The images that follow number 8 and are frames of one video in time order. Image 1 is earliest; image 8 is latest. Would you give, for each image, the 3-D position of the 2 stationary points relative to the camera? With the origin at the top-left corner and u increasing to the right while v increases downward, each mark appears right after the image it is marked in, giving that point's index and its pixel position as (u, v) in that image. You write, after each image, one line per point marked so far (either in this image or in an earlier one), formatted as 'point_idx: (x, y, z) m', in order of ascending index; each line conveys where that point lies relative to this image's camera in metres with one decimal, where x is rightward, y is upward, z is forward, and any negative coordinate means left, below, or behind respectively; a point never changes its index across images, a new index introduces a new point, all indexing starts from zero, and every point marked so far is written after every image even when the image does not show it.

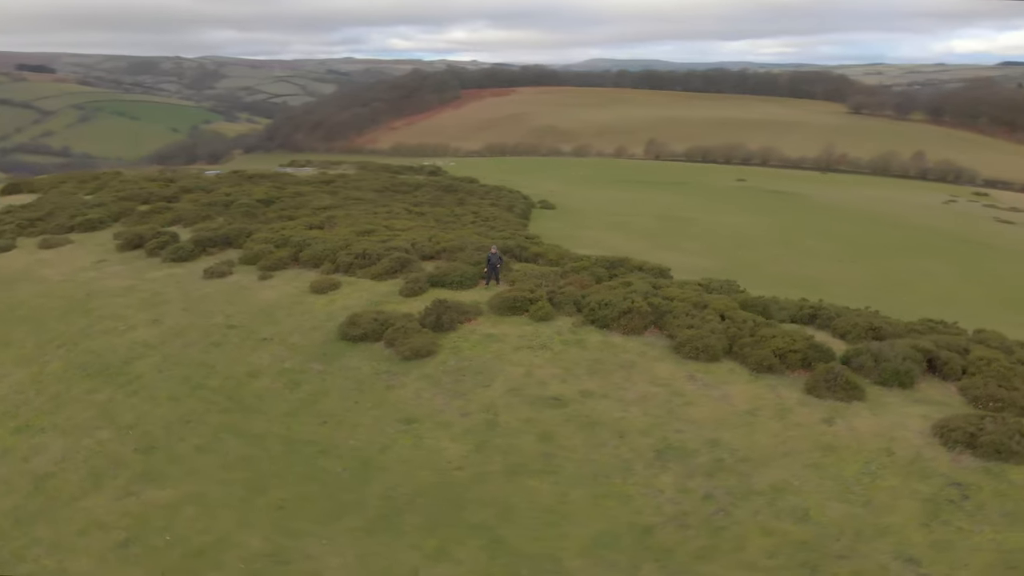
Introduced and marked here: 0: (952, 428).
0: (+8.9, -2.8, +16.9) m
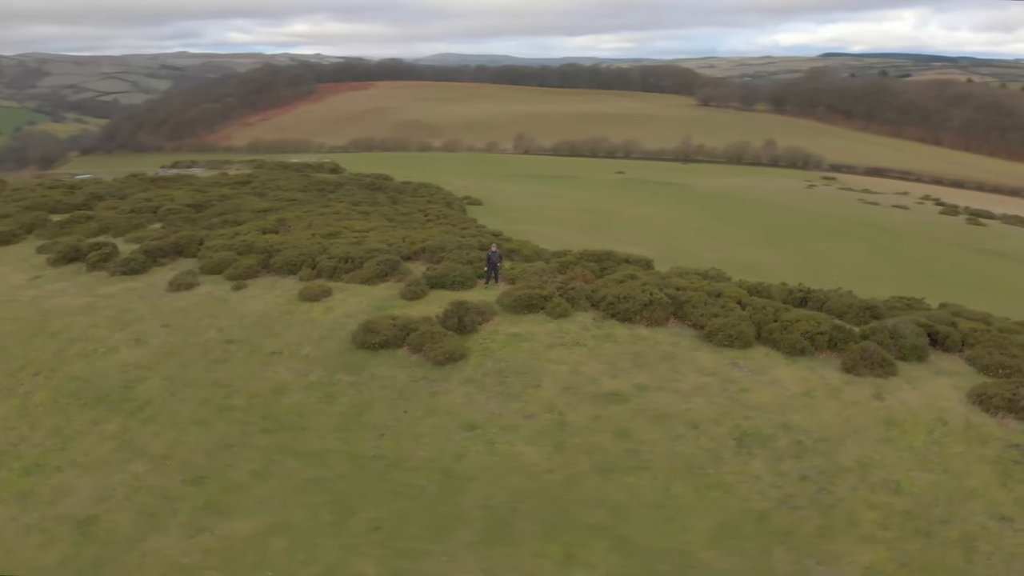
0: (+10.6, -2.3, +18.4) m
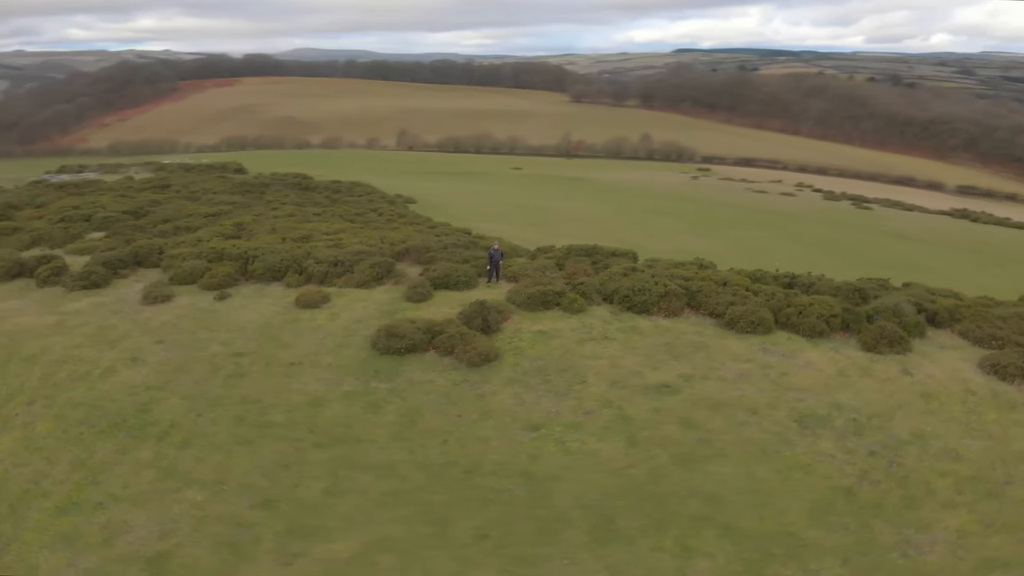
0: (+11.7, -1.8, +19.9) m
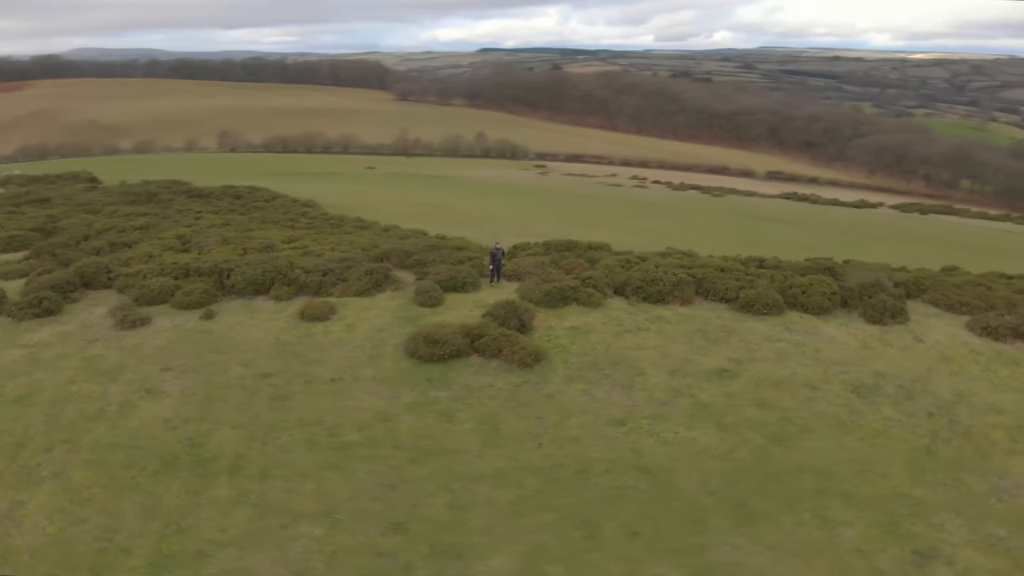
0: (+12.9, -1.0, +22.4) m
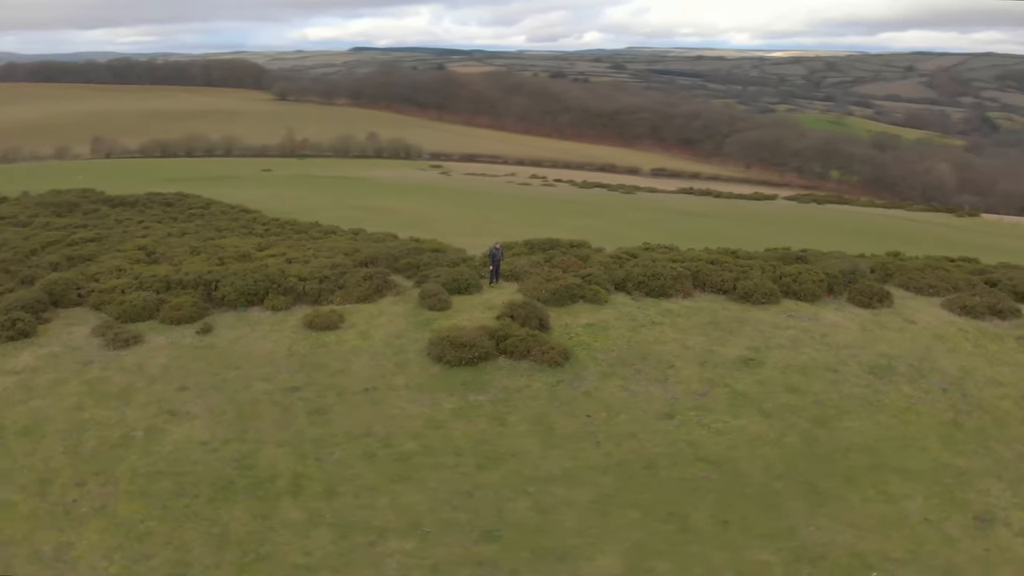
0: (+13.1, -0.5, +24.1) m
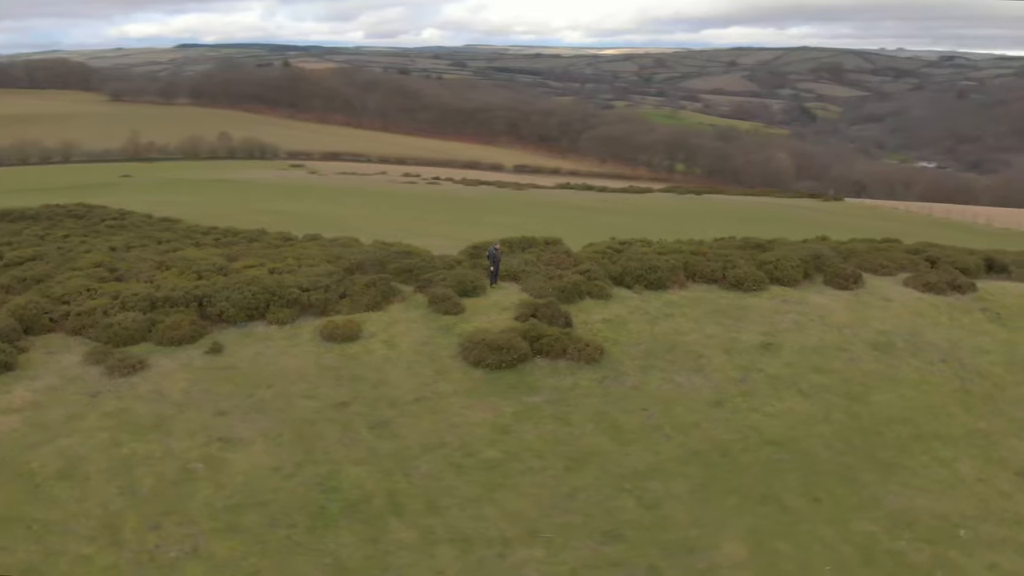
0: (+13.1, +0.2, +26.4) m
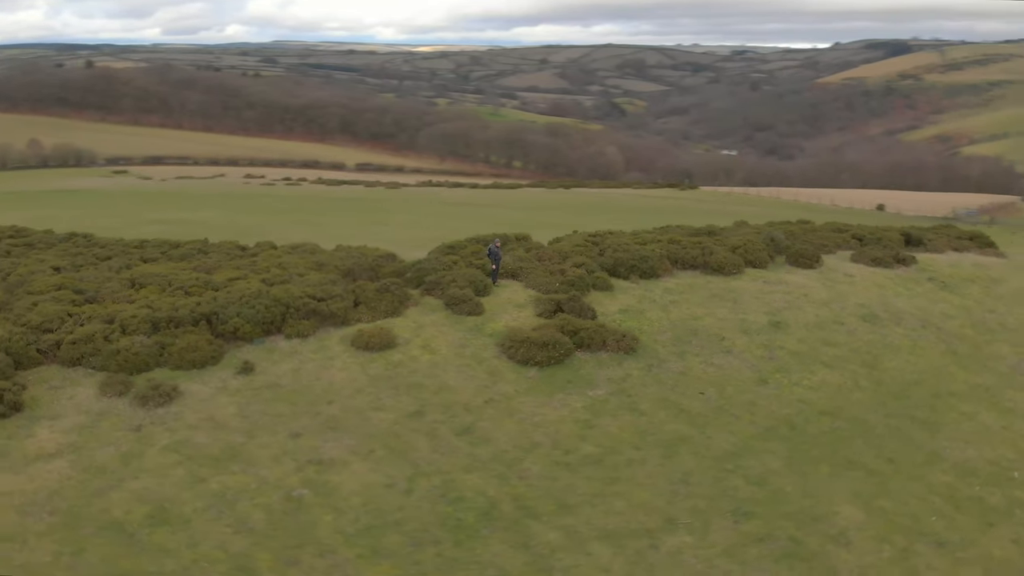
0: (+12.5, +1.1, +29.0) m
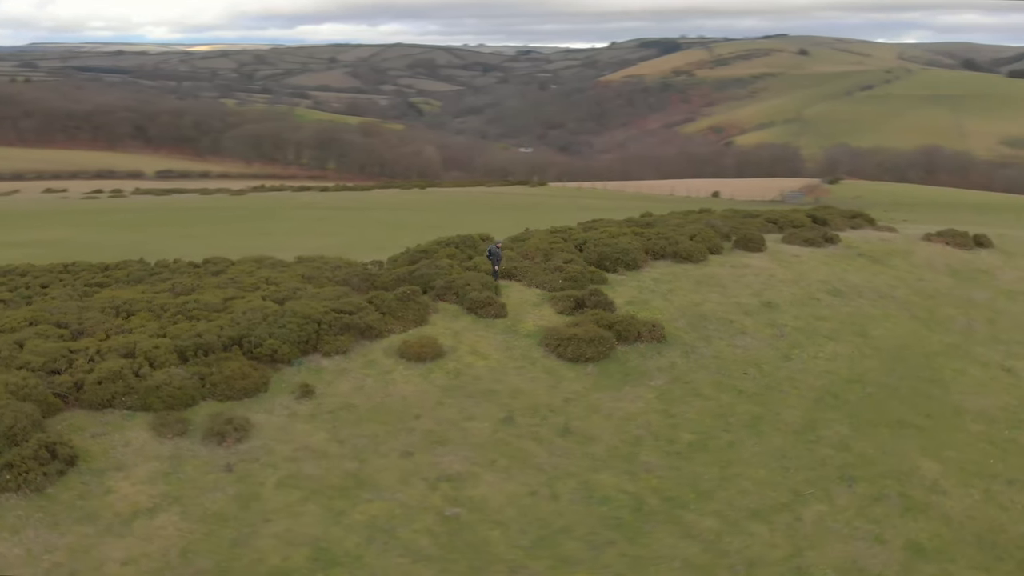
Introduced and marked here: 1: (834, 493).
0: (+11.1, +1.9, +31.7) m
1: (+6.1, -3.9, +15.8) m
